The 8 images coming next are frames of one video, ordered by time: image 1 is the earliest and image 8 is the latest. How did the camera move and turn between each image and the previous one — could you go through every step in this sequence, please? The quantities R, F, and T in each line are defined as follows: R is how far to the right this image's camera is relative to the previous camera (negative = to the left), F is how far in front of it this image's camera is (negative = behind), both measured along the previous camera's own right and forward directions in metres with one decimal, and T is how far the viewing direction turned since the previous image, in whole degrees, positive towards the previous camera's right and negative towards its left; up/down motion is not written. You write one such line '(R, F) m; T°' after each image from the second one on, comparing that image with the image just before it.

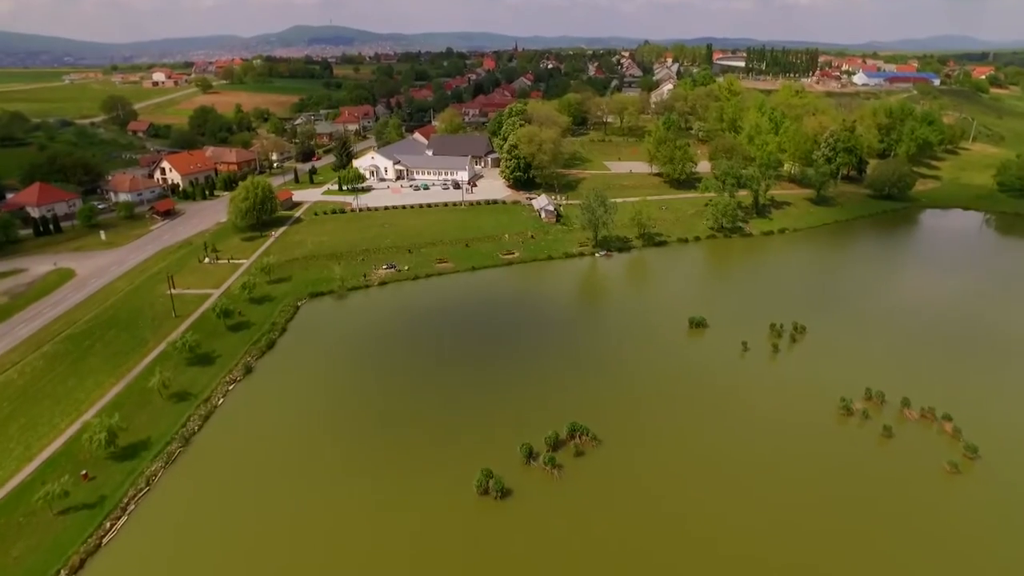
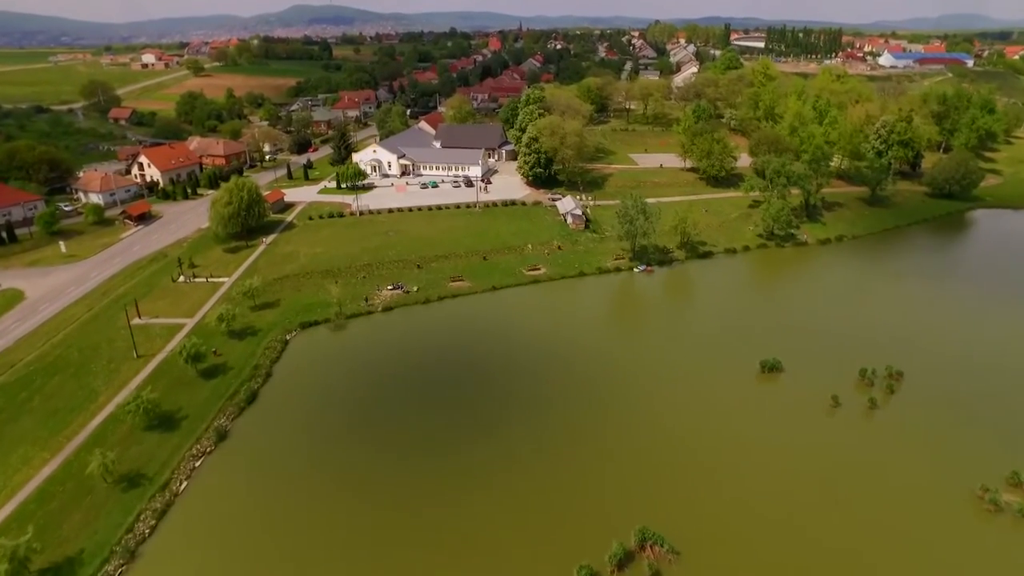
(-1.7, +7.8) m; 0°
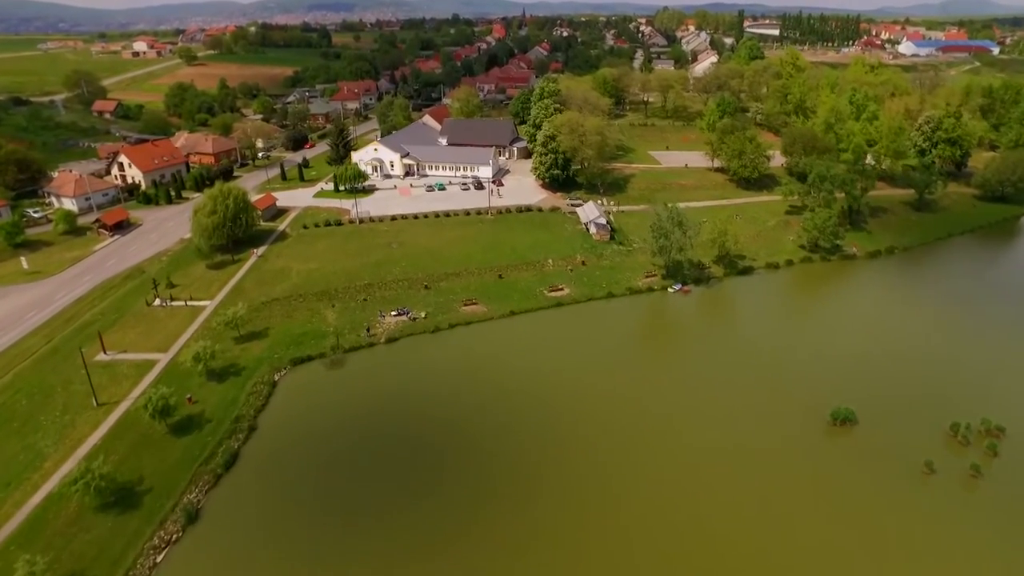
(-1.2, +5.5) m; 0°
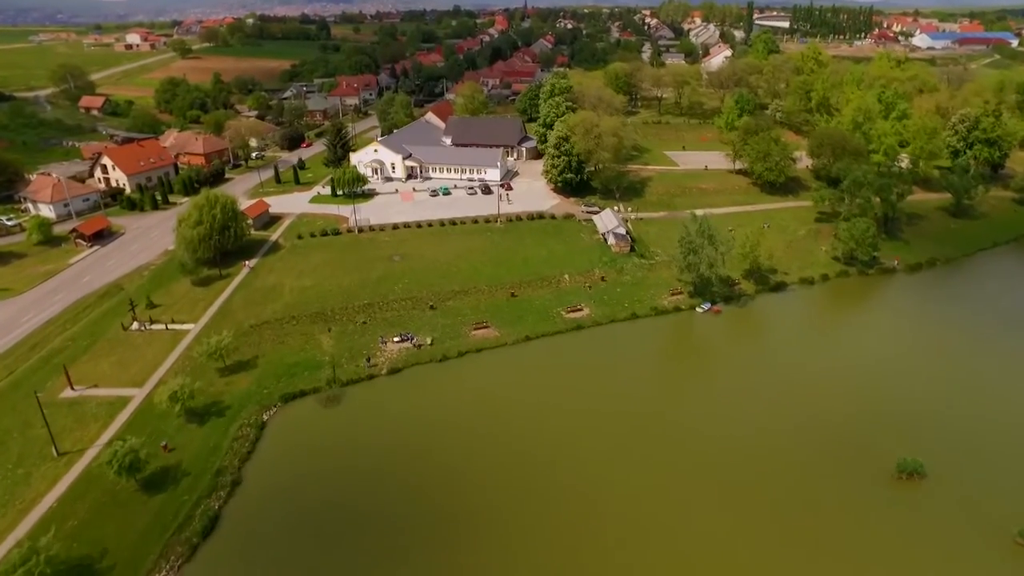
(-0.8, +3.9) m; 0°
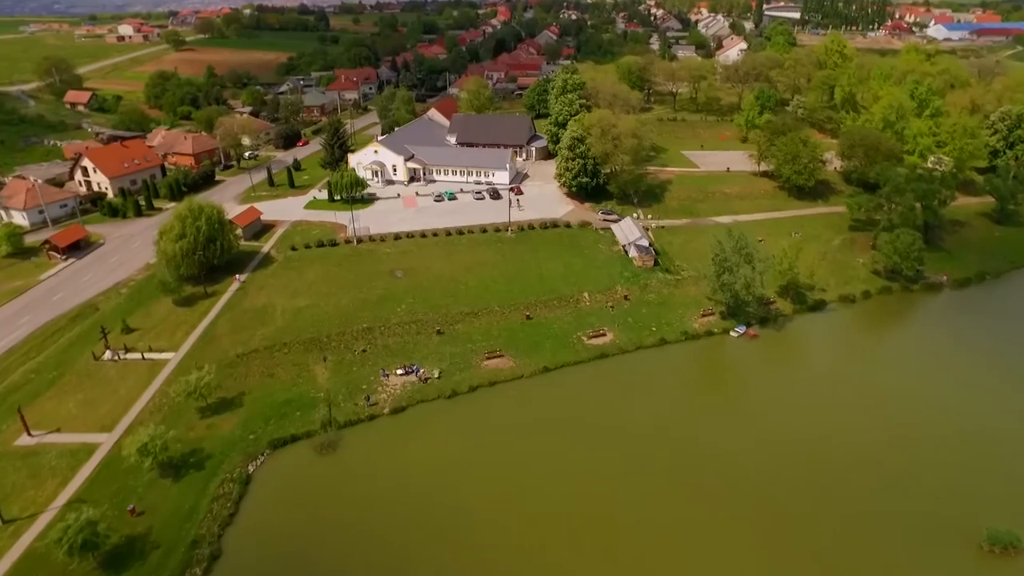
(-0.8, +3.9) m; 0°
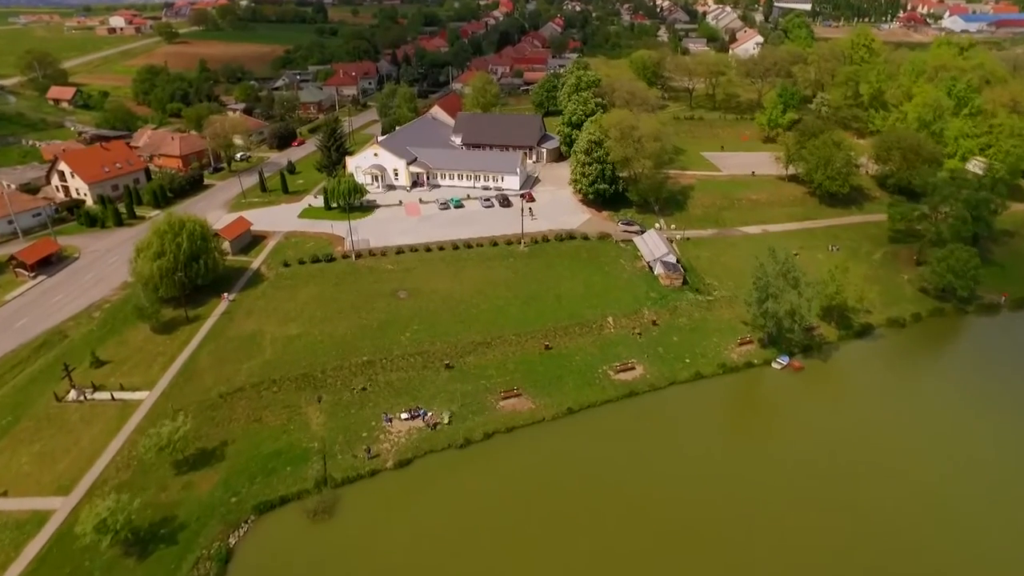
(-0.9, +3.9) m; 0°
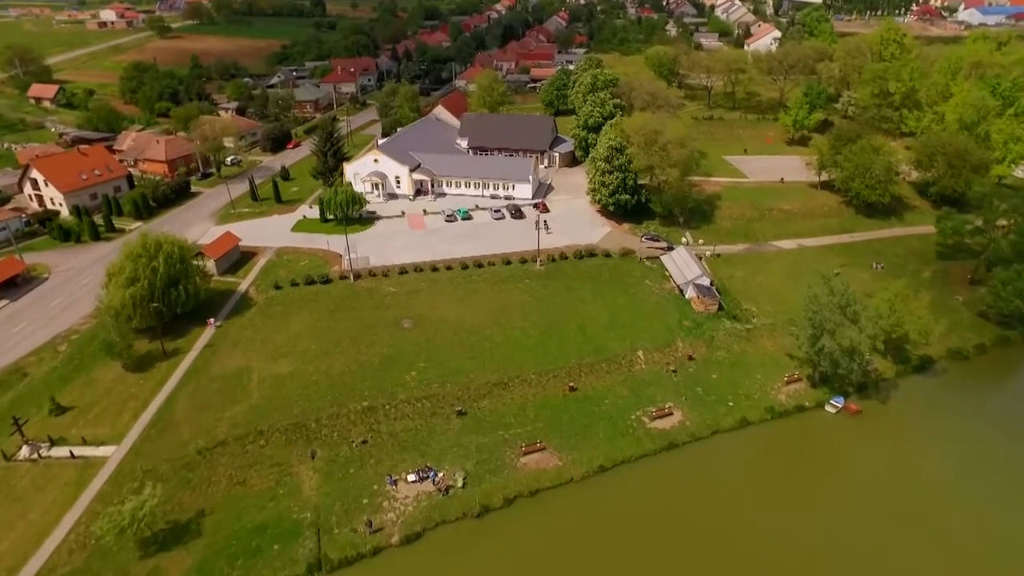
(-0.9, +3.9) m; 0°
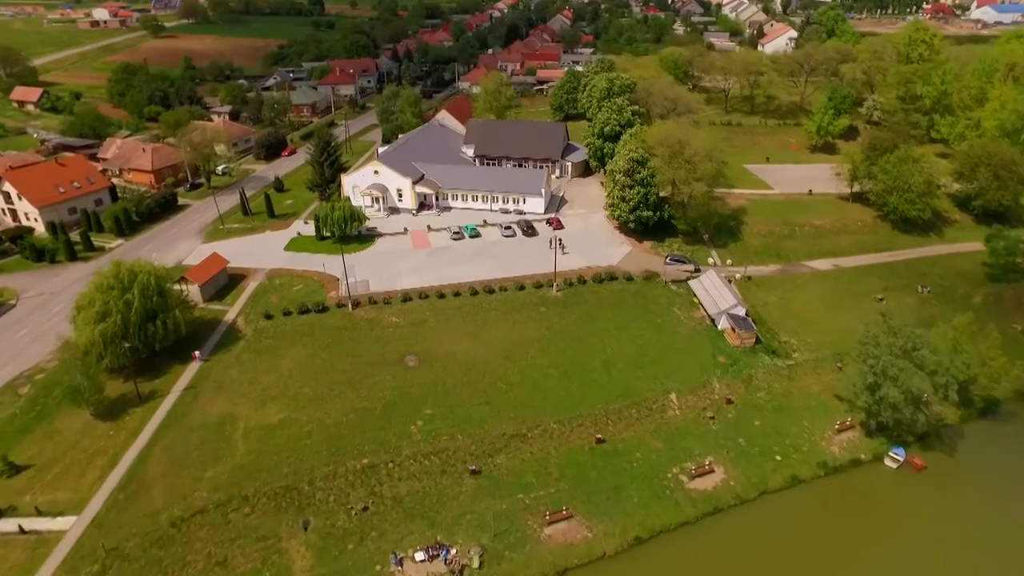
(-0.8, +3.4) m; 0°
